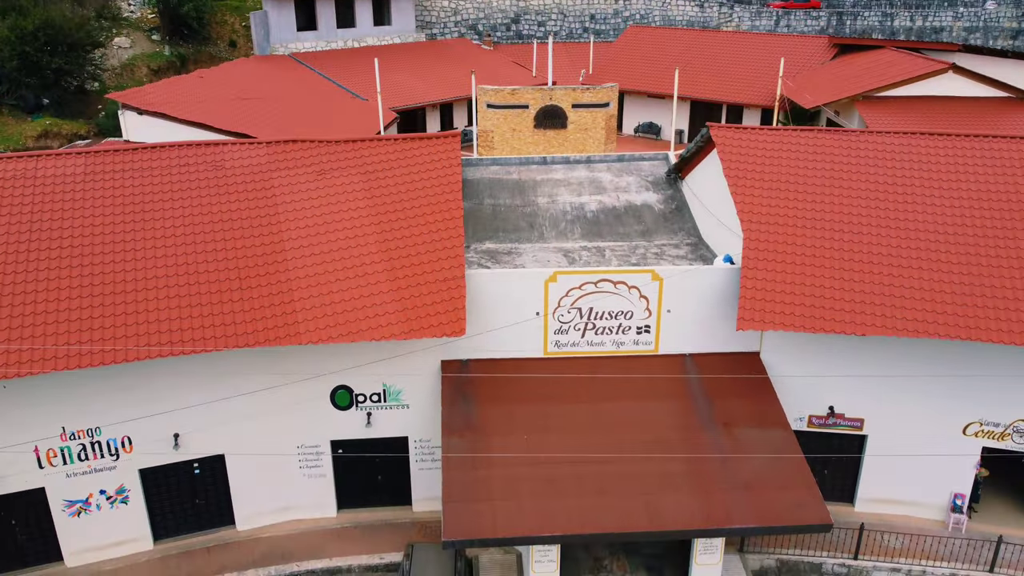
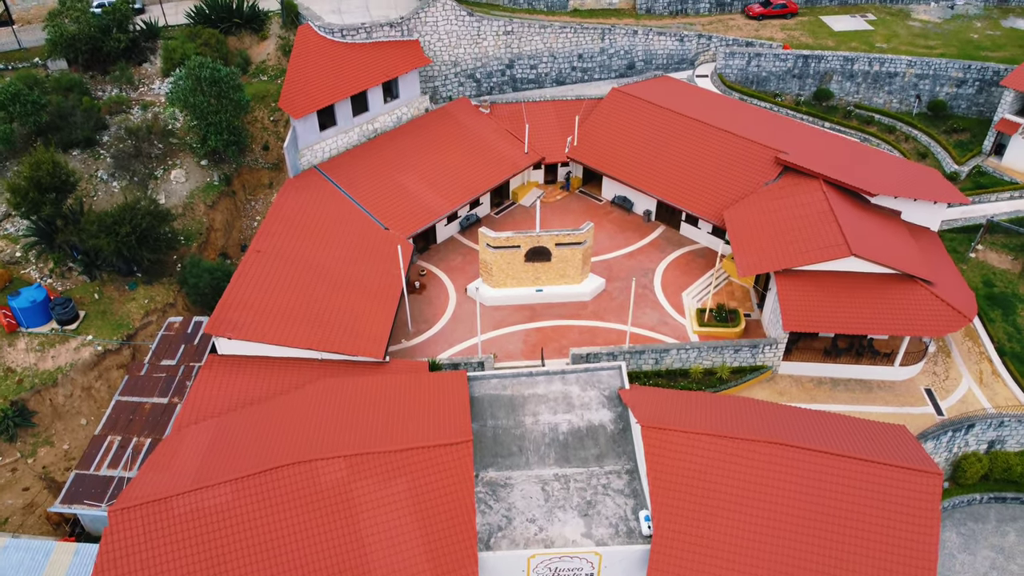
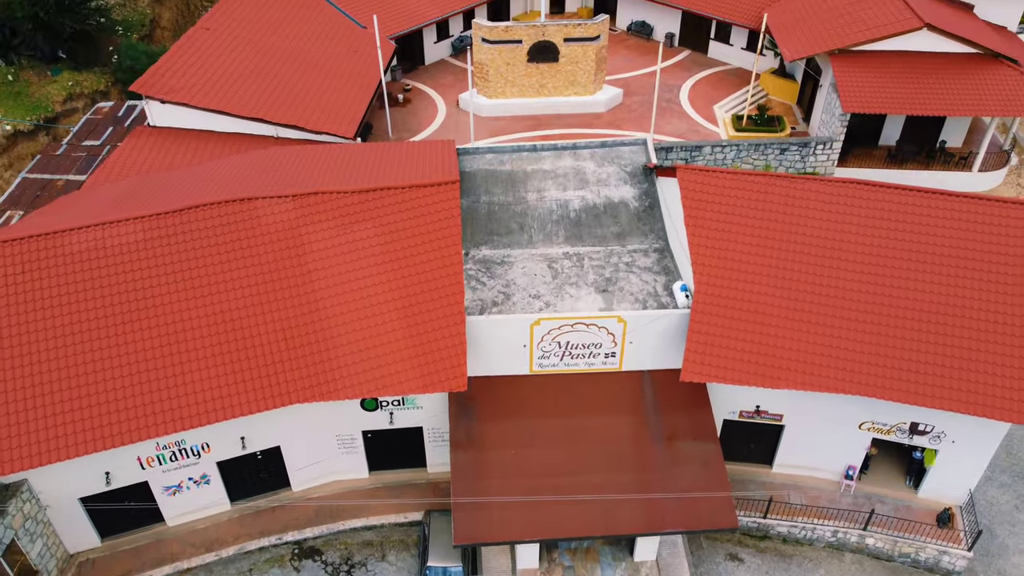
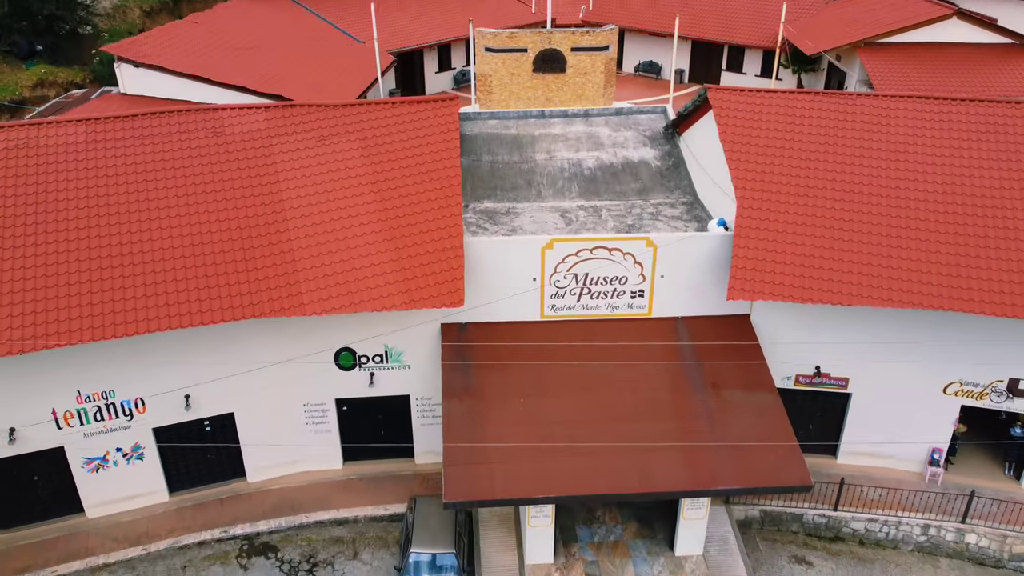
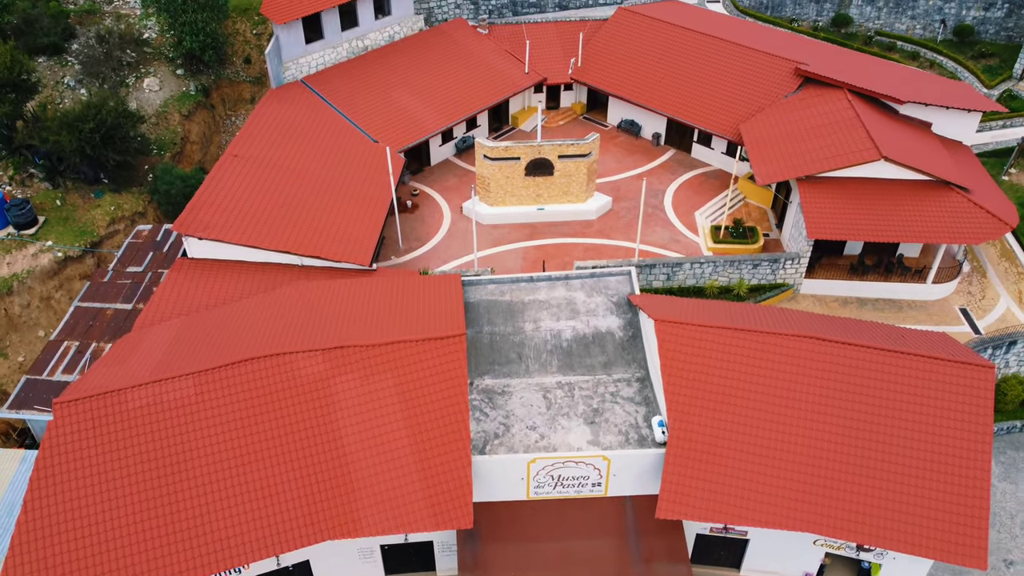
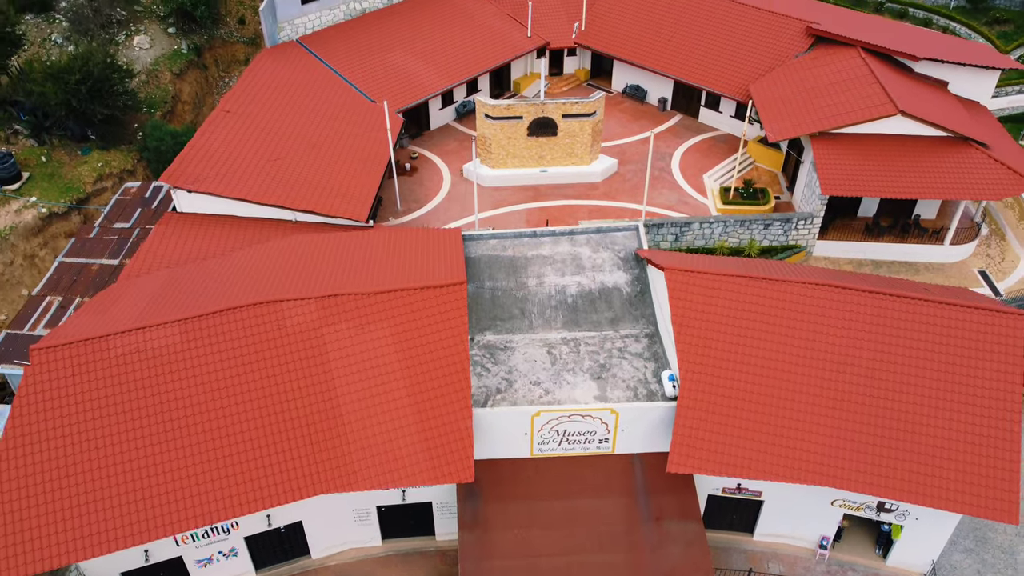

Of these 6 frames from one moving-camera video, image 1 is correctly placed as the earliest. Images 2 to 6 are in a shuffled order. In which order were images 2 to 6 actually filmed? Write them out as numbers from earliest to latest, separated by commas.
4, 3, 6, 5, 2
